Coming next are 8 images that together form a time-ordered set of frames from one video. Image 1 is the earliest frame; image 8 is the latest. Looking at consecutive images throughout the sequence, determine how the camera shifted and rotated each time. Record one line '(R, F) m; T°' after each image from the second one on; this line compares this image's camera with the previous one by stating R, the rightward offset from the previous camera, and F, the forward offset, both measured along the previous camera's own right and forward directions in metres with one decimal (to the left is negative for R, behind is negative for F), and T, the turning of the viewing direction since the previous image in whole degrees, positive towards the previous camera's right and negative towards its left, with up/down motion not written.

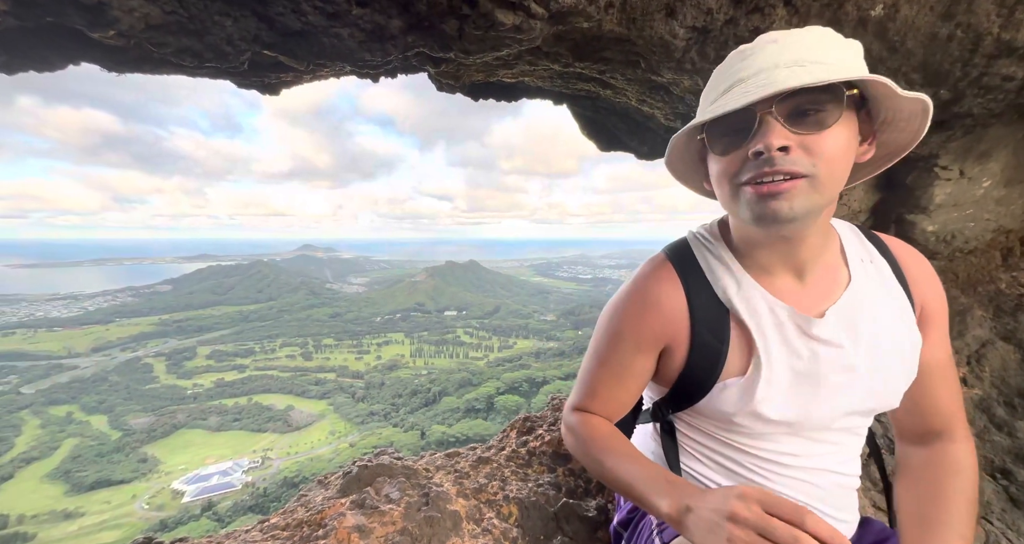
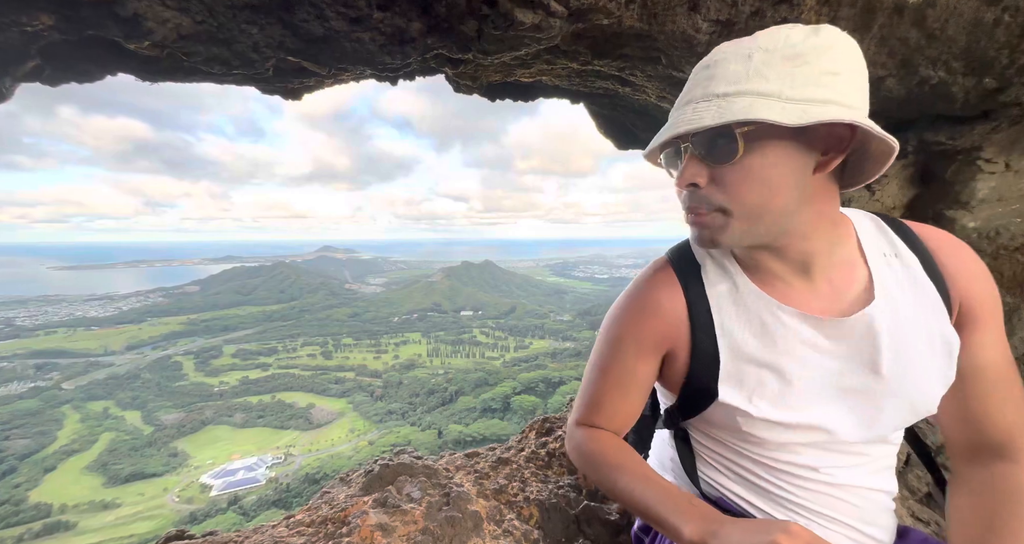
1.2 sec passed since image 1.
(0.0, 0.0) m; -2°
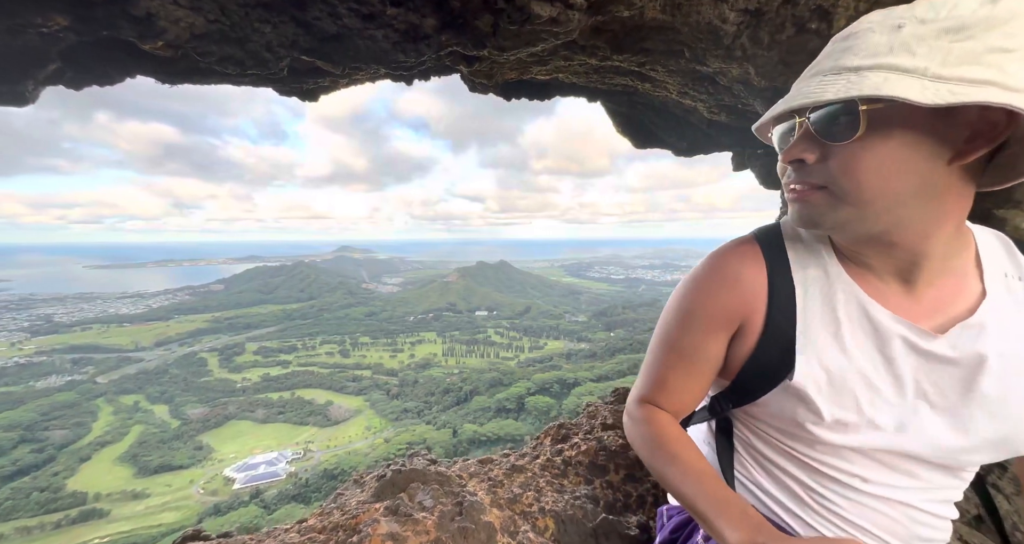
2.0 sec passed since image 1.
(0.0, +0.1) m; -2°
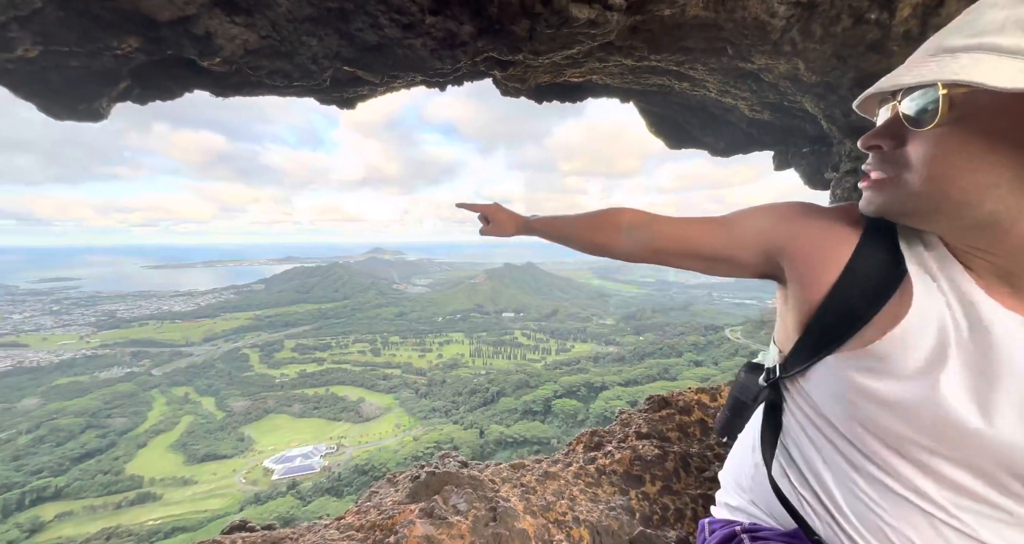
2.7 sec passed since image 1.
(0.0, 0.0) m; -3°
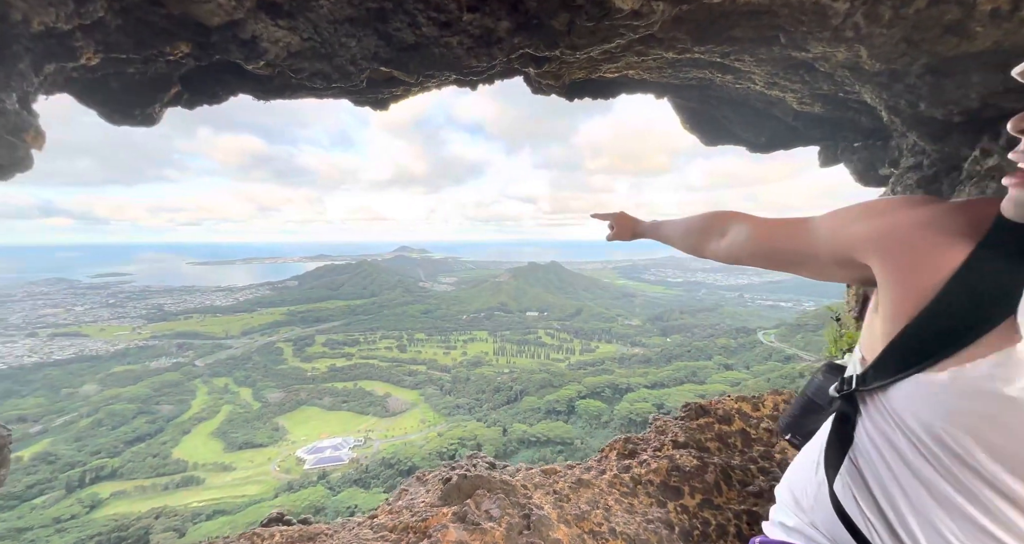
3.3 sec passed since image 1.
(-0.1, +0.1) m; -3°
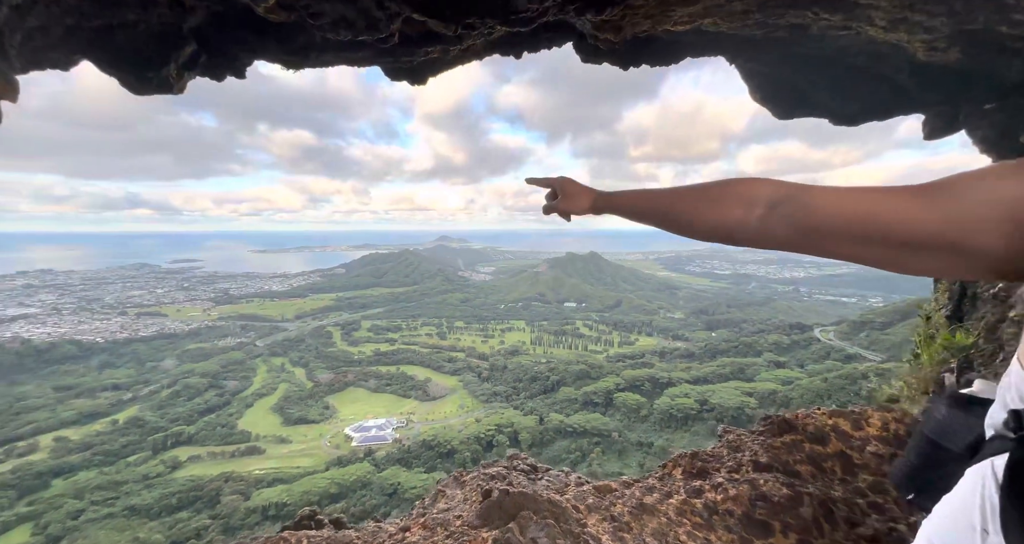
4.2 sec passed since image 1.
(-0.1, +0.4) m; -5°
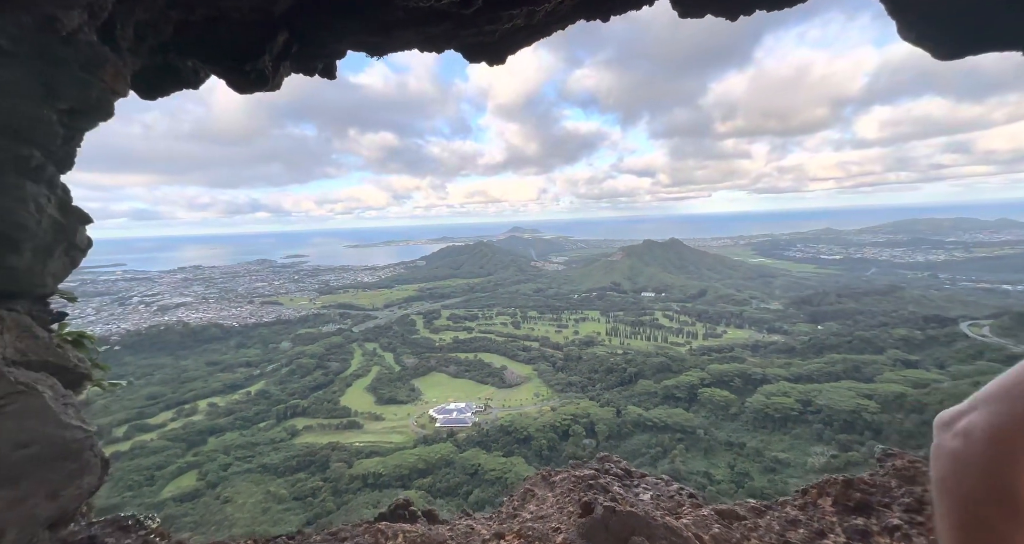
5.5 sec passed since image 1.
(-0.2, +0.8) m; -9°
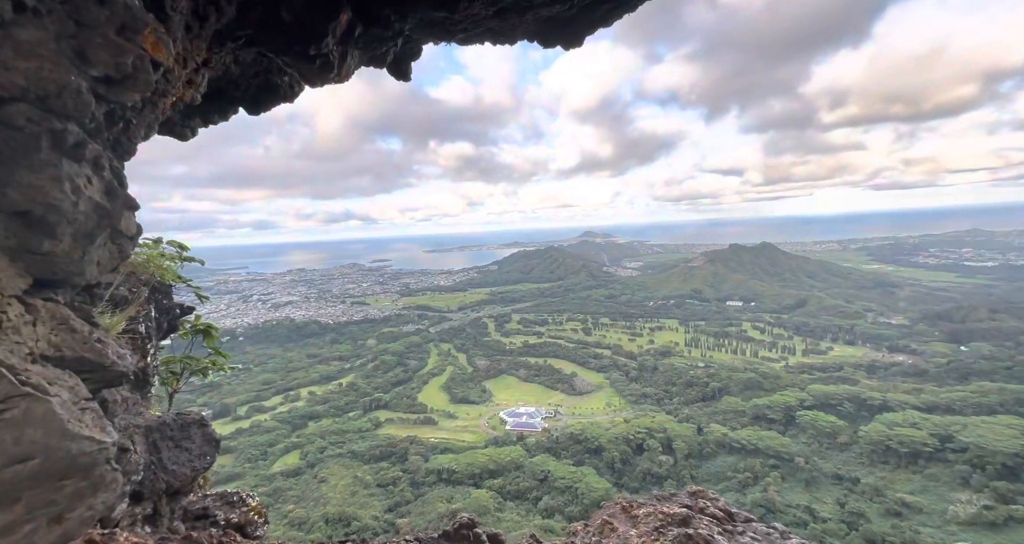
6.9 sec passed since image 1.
(-0.3, +1.2) m; -9°
